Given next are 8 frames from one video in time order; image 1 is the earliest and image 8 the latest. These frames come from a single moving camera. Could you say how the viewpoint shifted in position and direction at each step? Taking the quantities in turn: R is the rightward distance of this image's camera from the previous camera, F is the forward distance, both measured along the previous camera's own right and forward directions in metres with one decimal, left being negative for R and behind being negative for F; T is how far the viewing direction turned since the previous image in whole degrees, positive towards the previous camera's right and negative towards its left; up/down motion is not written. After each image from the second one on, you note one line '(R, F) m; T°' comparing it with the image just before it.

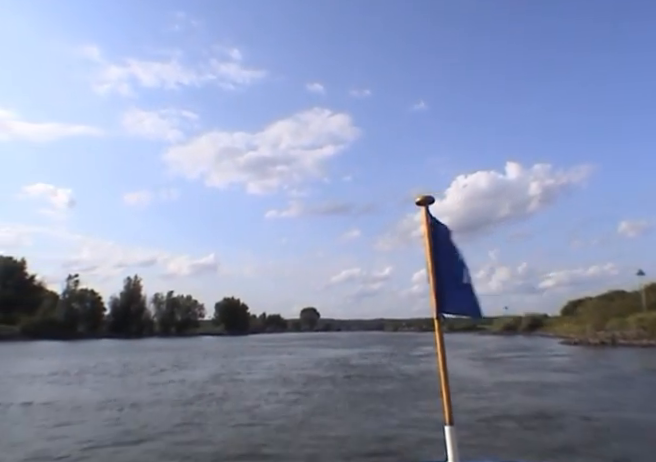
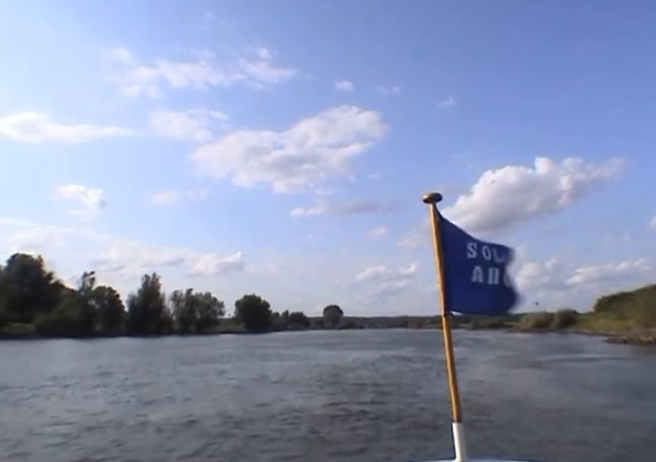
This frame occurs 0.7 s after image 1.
(+0.6, +2.0) m; -3°
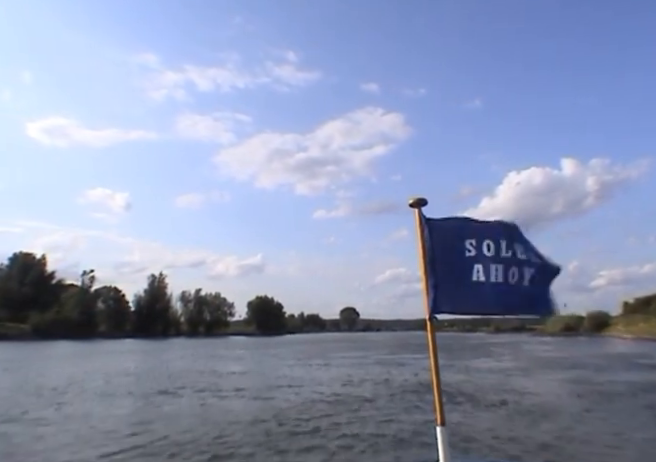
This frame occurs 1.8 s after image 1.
(+1.0, +2.8) m; -2°
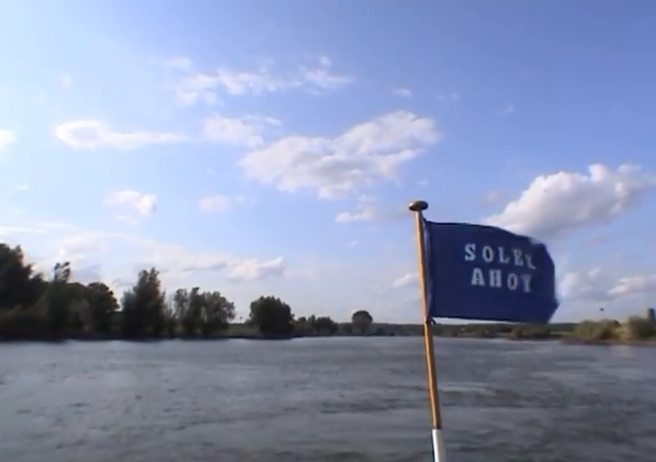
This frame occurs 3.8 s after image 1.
(+1.7, +5.2) m; -3°
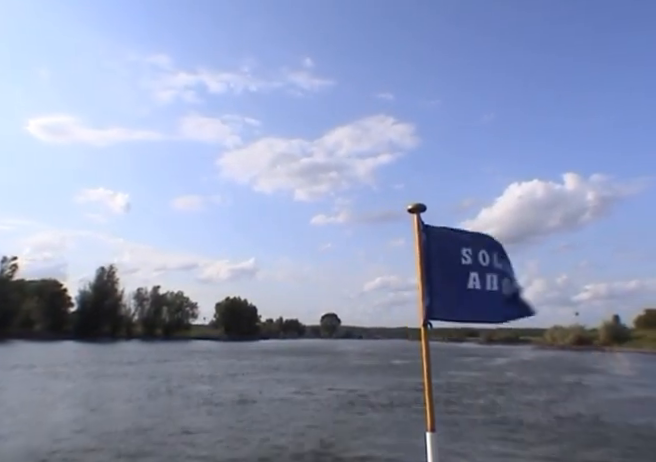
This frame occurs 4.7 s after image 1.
(+0.7, +1.2) m; +3°
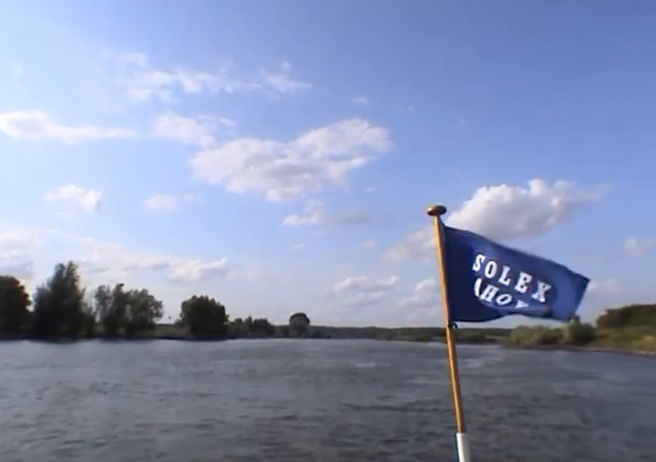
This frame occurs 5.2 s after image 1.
(+0.6, +0.3) m; +3°
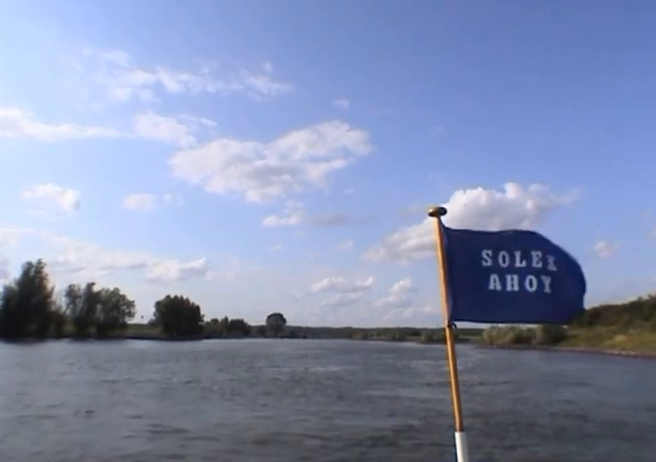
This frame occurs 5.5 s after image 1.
(+0.6, 0.0) m; +2°
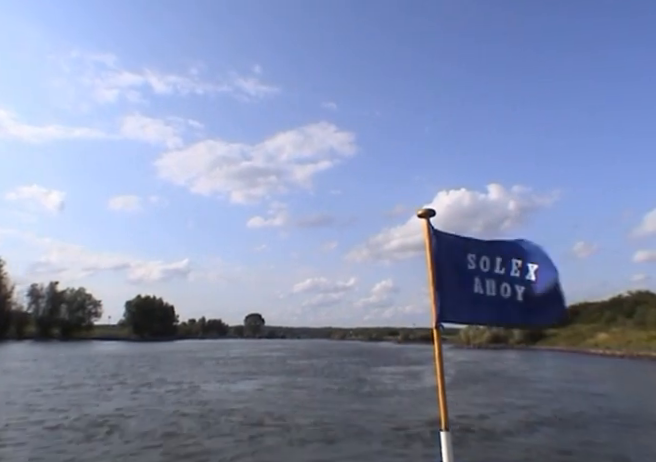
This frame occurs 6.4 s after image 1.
(+1.1, +1.6) m; +2°
